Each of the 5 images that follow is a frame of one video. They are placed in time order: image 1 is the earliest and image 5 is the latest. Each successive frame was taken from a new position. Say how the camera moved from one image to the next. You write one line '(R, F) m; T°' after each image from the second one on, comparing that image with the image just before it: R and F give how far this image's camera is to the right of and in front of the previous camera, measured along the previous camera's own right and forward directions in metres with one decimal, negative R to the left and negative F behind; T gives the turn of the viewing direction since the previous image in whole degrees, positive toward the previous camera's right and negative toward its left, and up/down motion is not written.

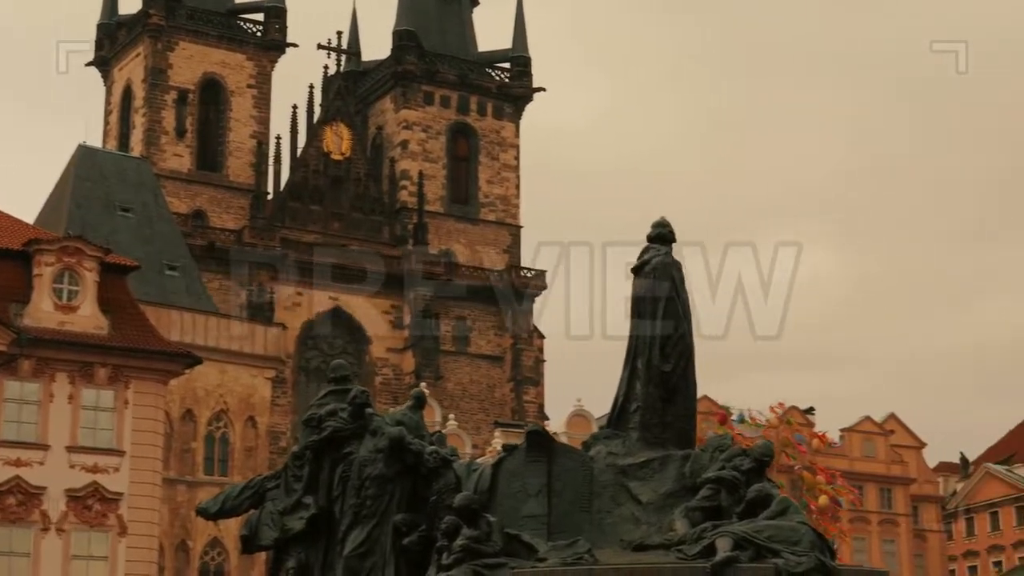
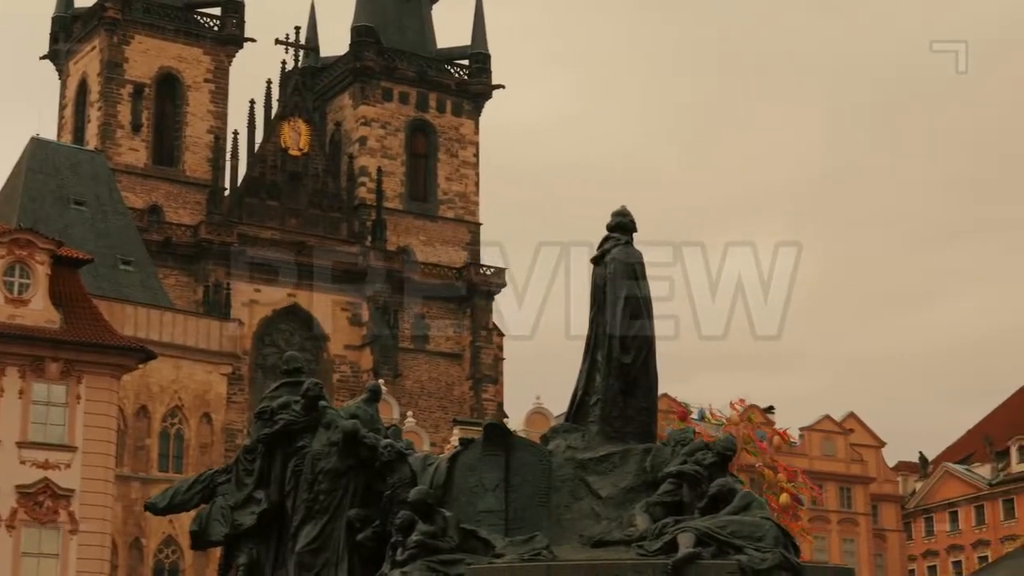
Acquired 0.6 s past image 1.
(0.0, +0.4) m; +1°
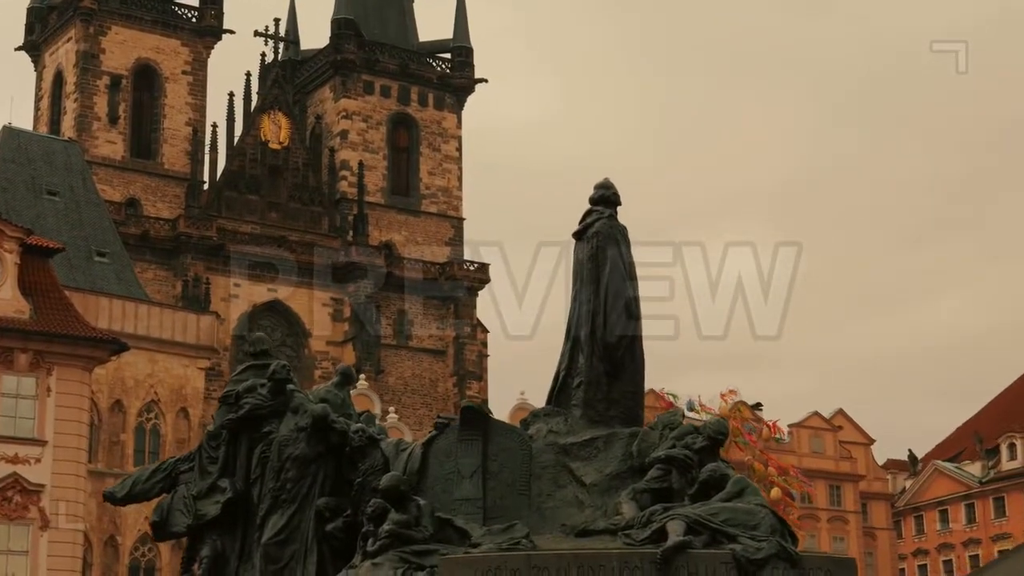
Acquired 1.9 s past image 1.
(0.0, +0.8) m; 0°
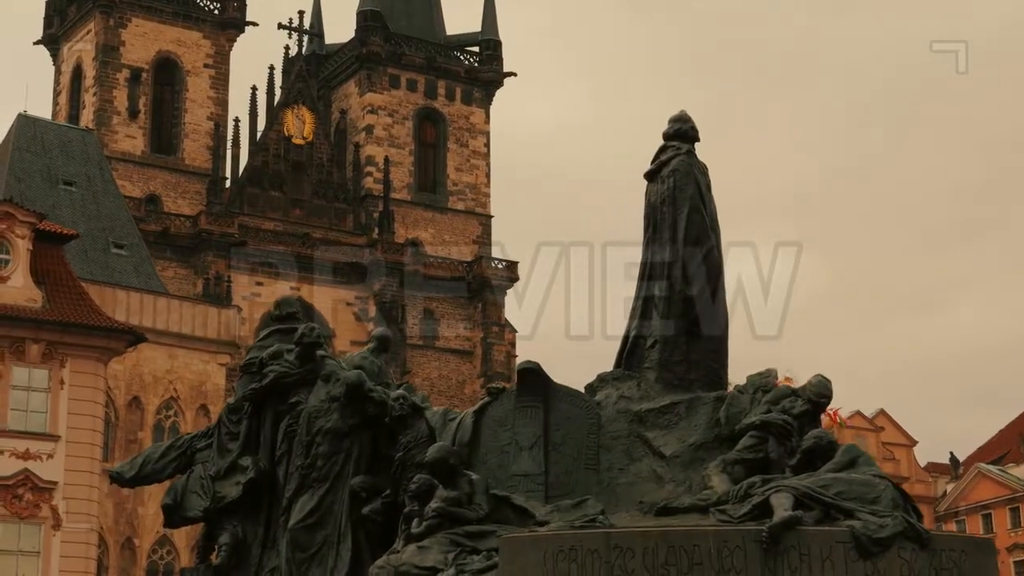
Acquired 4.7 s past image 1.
(-0.3, +1.8) m; -1°
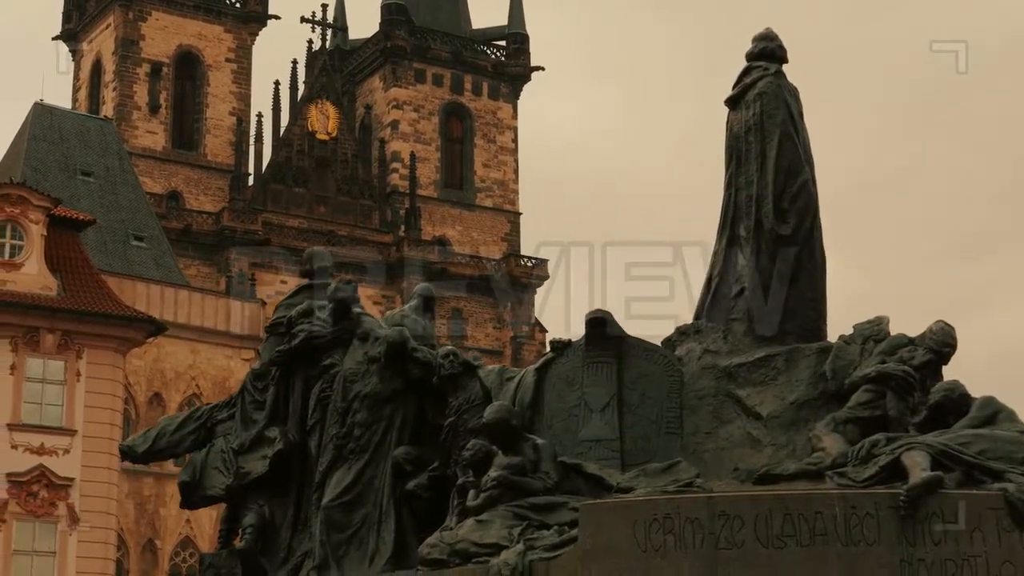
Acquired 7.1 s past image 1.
(-0.2, +1.6) m; -1°
